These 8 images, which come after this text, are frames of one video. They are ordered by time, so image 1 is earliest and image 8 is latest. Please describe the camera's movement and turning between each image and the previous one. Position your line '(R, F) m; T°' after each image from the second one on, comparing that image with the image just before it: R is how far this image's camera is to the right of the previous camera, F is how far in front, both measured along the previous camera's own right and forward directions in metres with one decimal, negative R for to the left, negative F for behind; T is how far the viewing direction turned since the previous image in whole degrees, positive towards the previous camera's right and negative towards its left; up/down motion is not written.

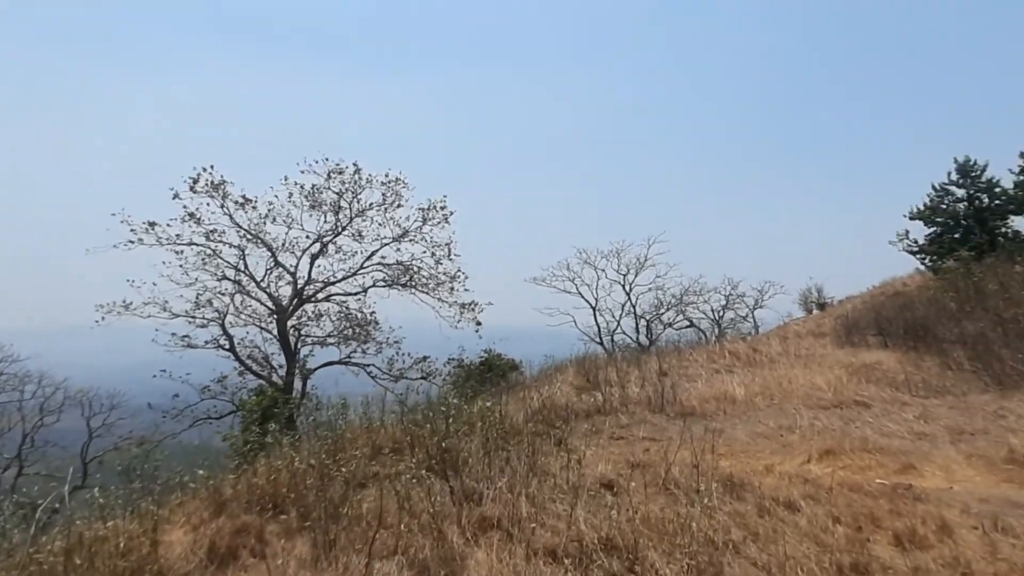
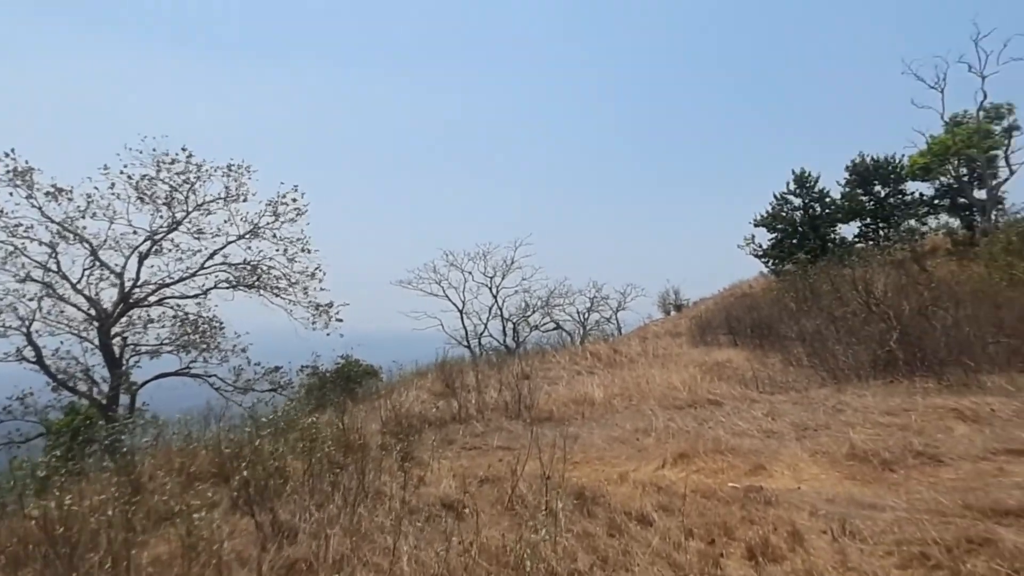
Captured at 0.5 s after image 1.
(+0.3, +0.6) m; +11°
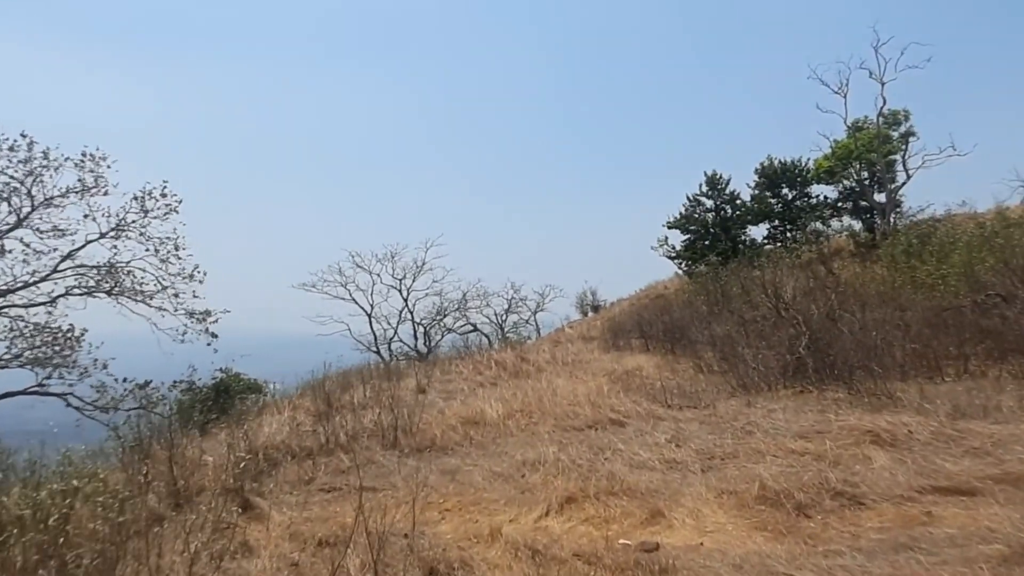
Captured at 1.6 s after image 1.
(+0.5, +1.0) m; +6°
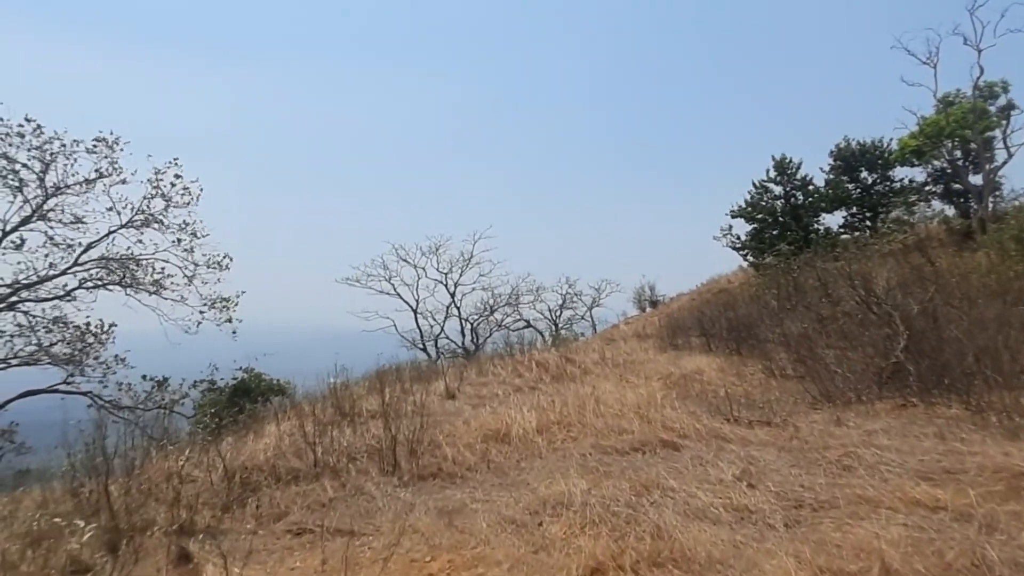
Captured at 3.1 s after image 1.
(+0.3, +1.4) m; -5°
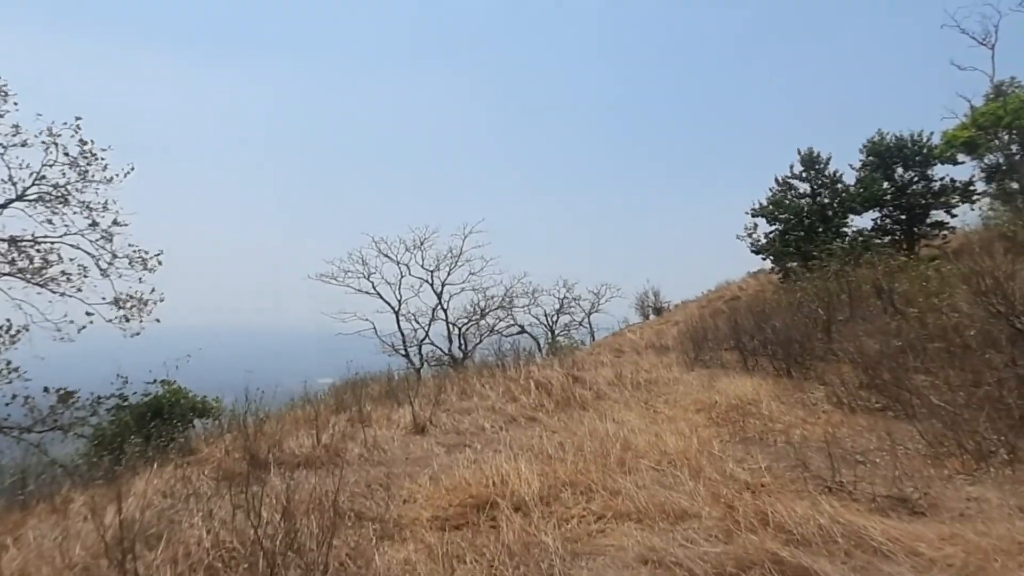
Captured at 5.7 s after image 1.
(0.0, +2.7) m; 0°
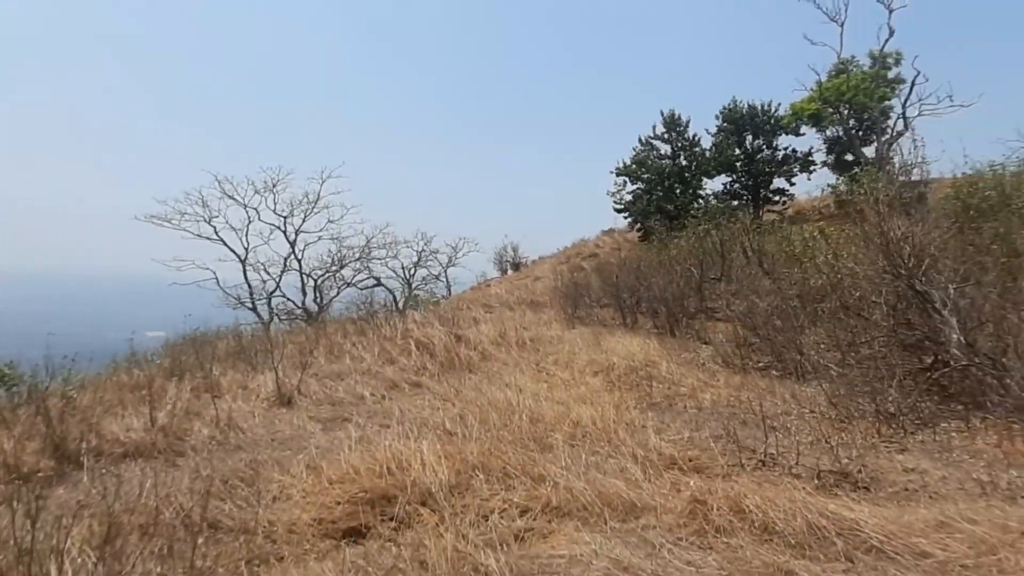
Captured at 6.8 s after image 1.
(-0.4, +1.0) m; +13°
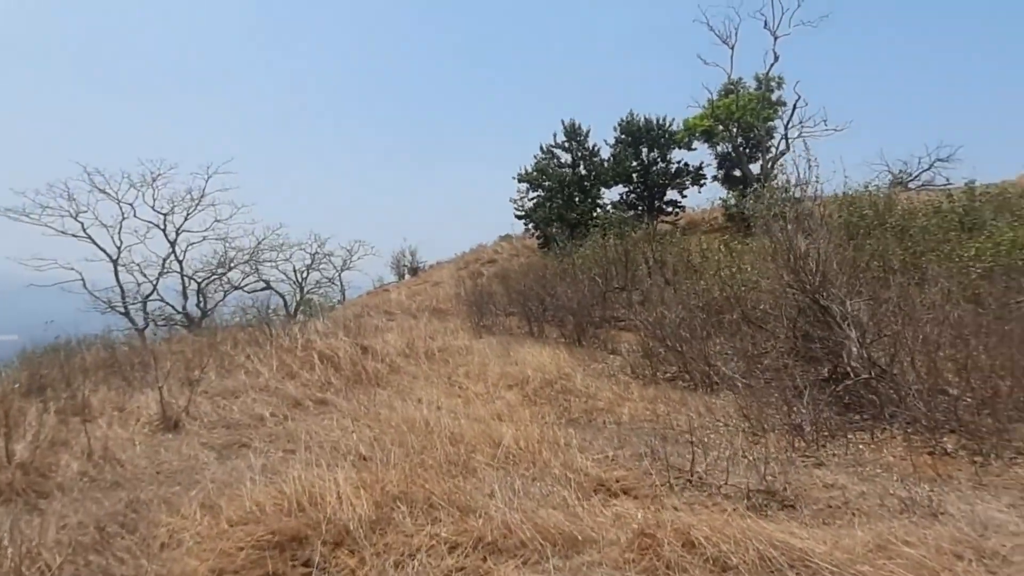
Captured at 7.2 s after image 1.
(-0.2, +0.3) m; +9°
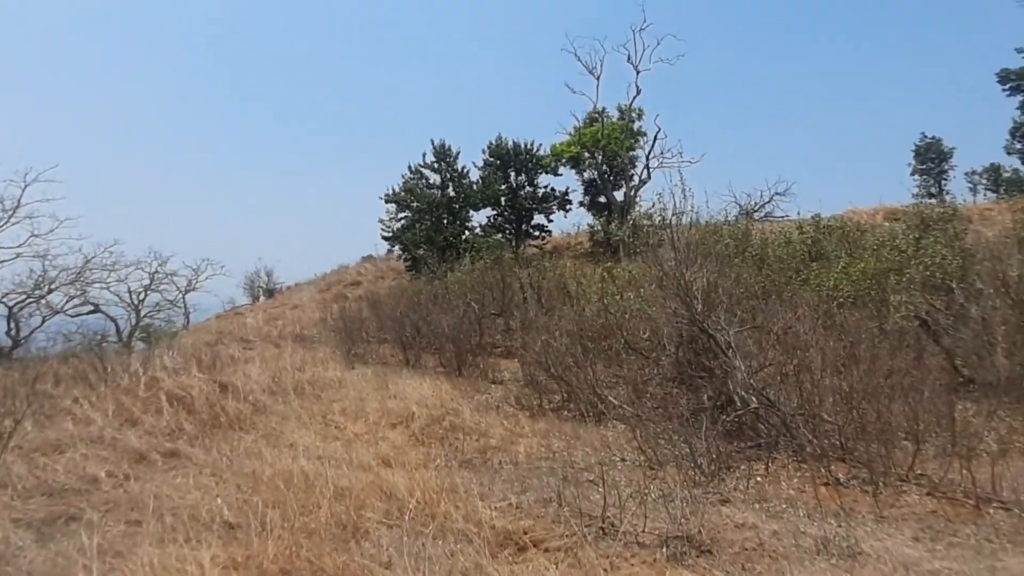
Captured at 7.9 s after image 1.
(-0.2, +0.5) m; +12°
